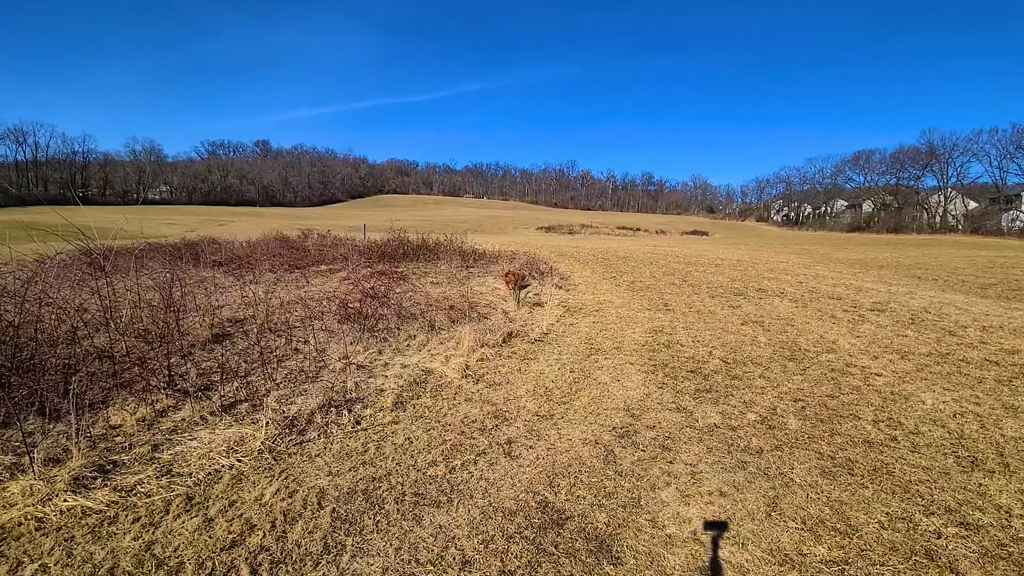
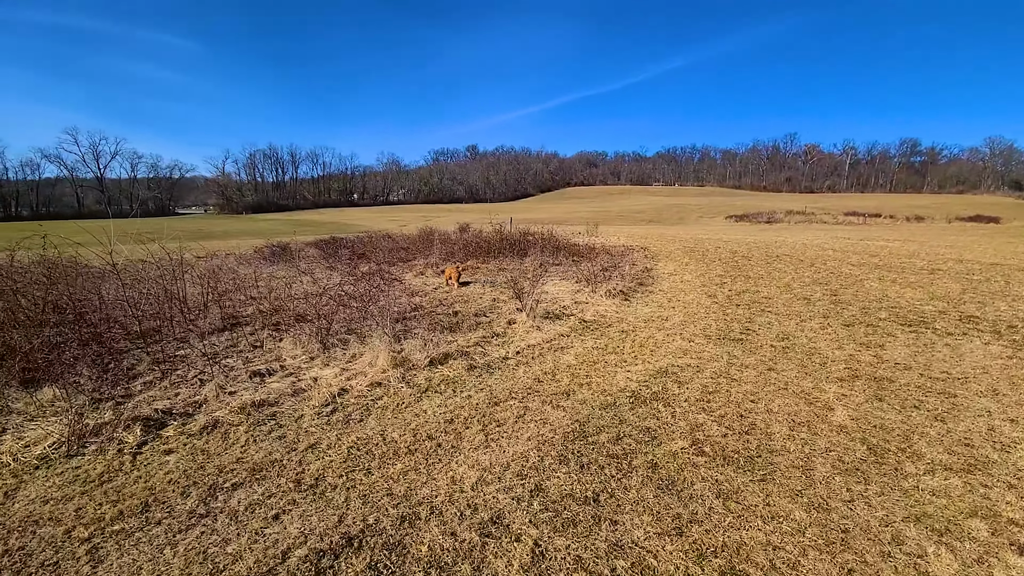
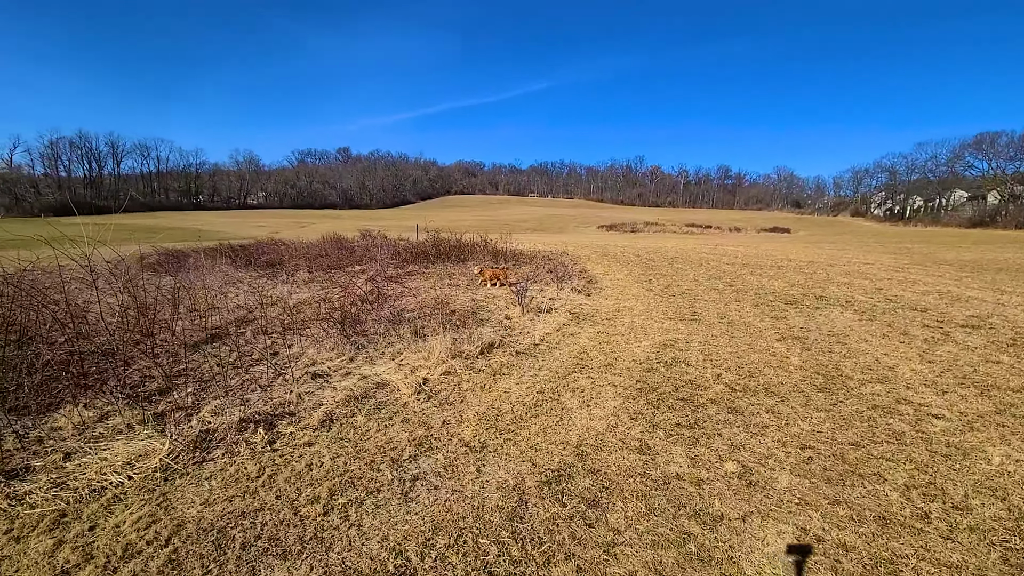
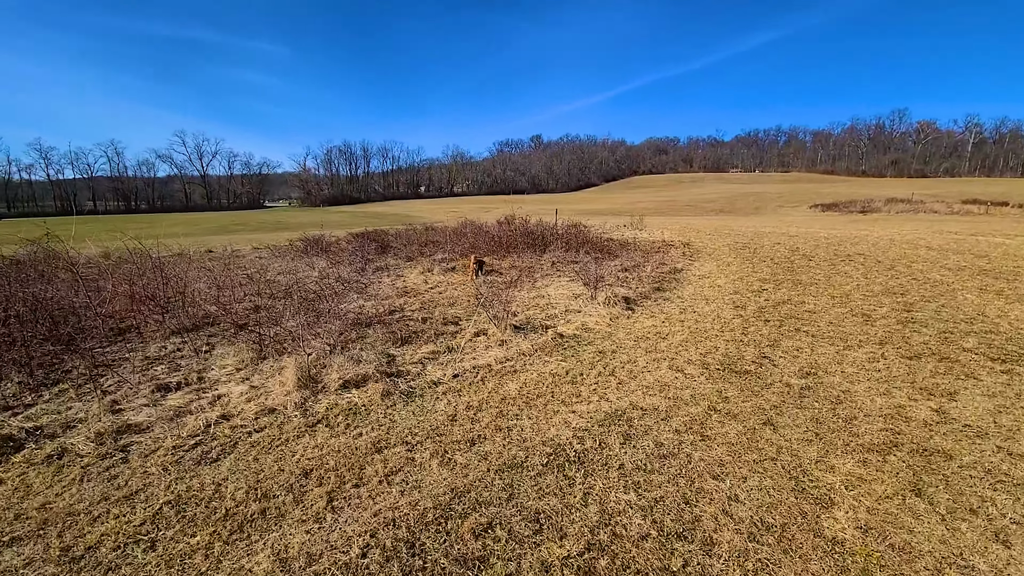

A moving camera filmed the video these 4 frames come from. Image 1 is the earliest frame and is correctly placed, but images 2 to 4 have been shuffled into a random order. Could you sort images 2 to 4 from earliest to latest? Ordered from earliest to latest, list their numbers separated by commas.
3, 2, 4
